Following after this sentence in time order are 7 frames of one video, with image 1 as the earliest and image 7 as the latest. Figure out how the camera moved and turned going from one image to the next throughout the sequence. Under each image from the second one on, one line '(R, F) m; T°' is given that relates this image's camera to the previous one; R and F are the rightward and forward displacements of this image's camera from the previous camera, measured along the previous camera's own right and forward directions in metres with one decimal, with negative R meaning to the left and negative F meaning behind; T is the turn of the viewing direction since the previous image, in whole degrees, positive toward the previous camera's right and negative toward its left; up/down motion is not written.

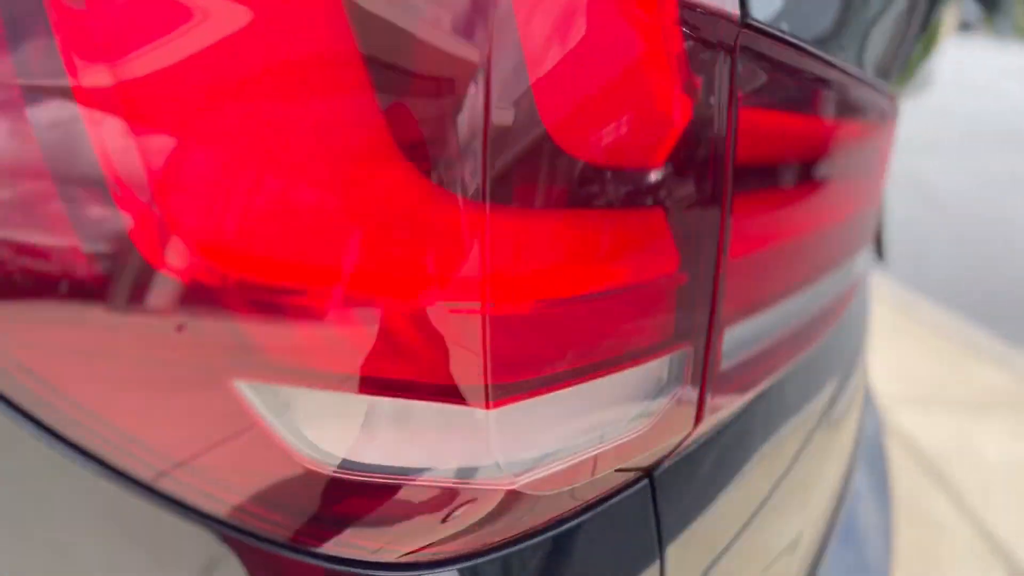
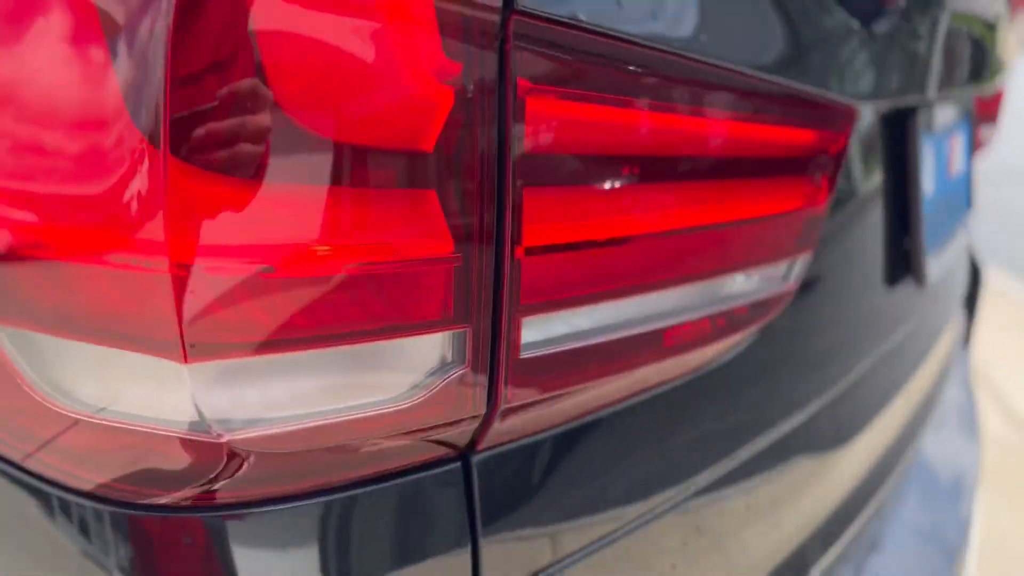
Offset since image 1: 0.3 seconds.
(+0.2, 0.0) m; -11°
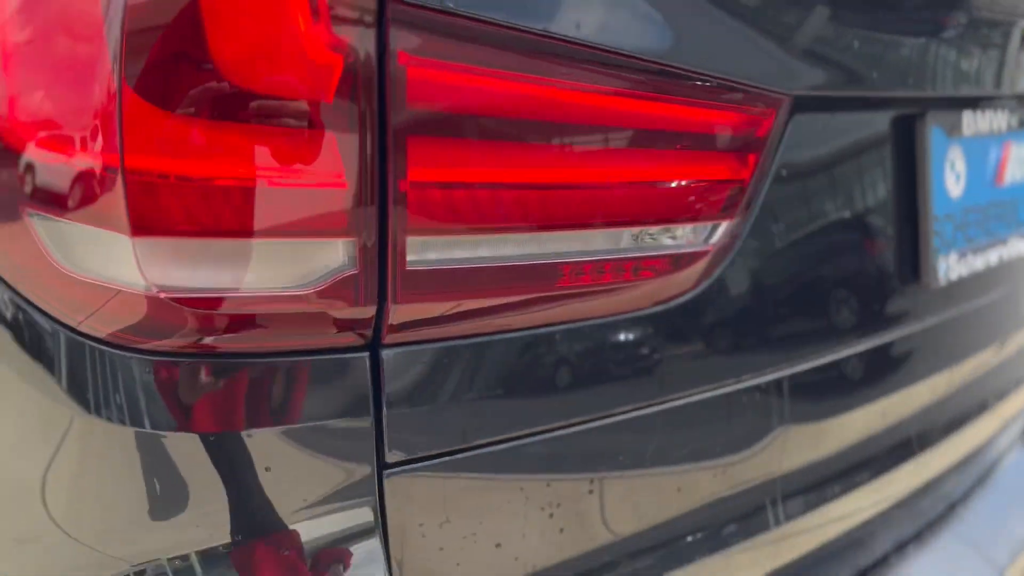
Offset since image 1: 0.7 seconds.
(+0.2, -0.1) m; -12°
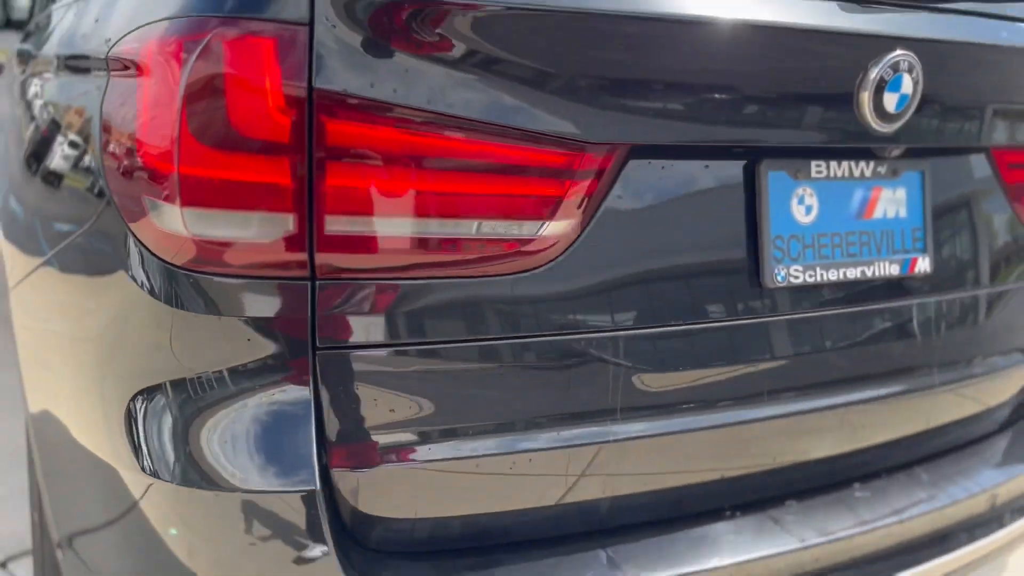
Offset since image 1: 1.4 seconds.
(+0.4, -0.4) m; -14°
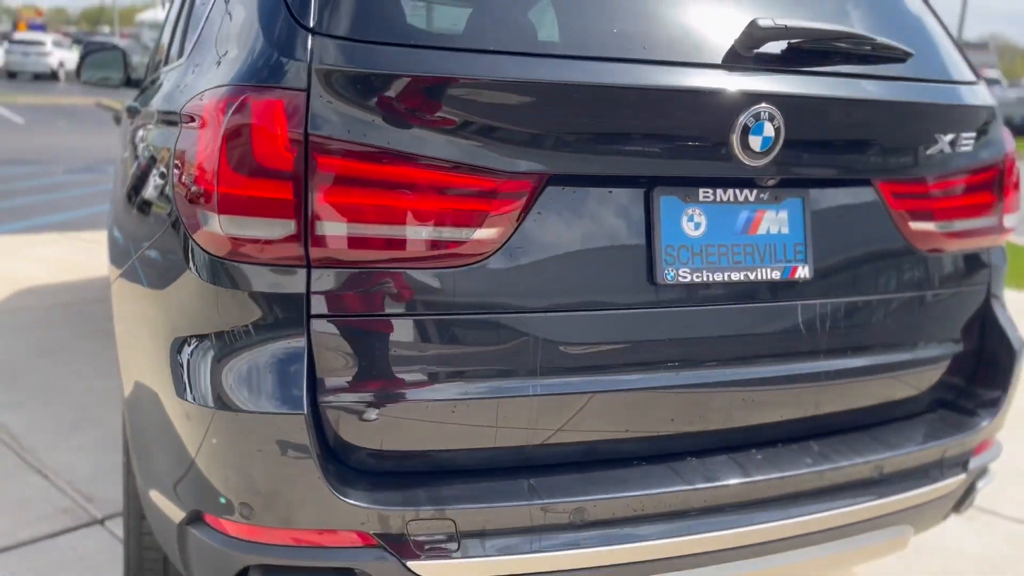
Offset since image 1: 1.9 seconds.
(+0.2, -0.4) m; -6°
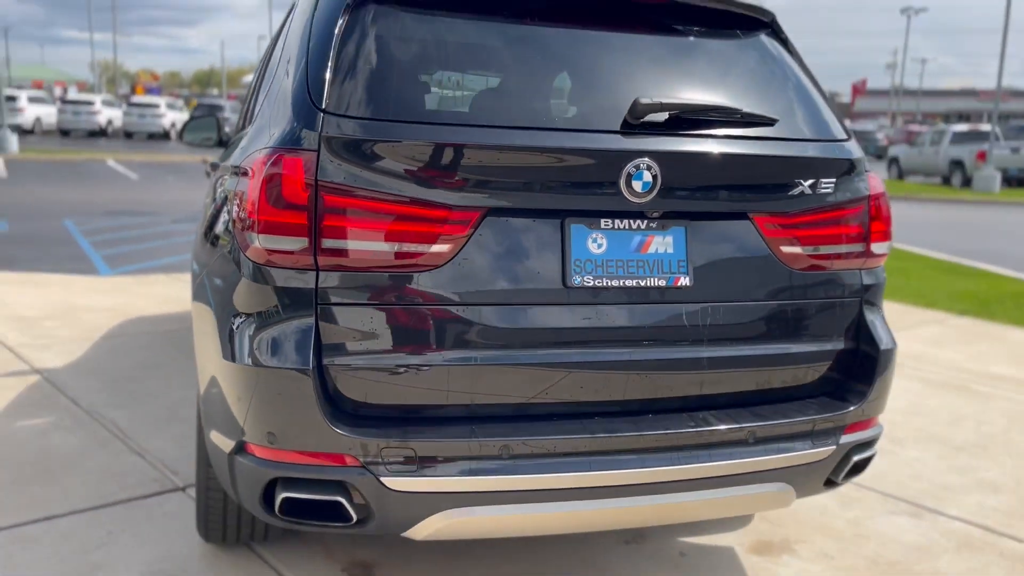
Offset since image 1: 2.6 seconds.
(+0.3, -0.6) m; -6°
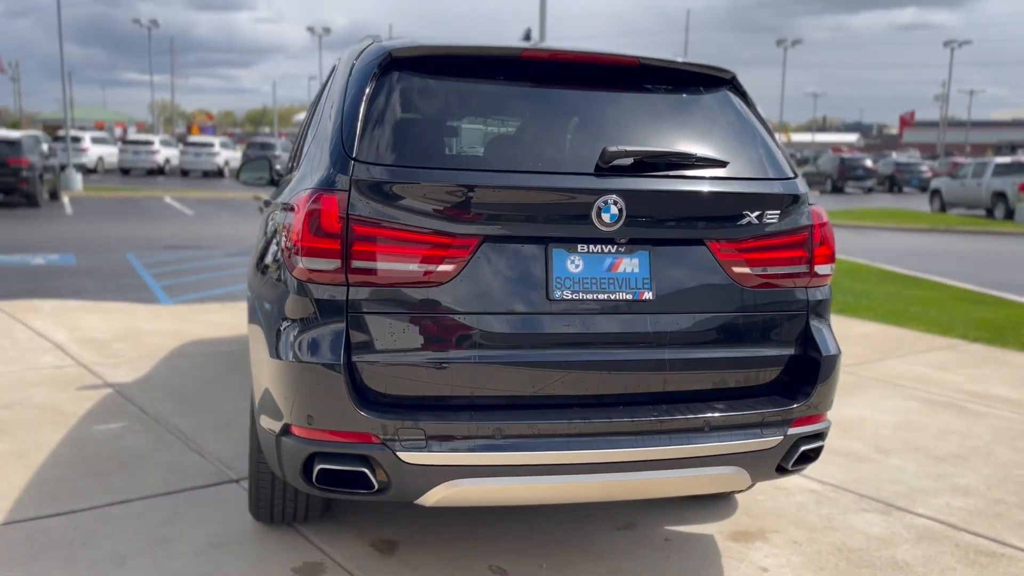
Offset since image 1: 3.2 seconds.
(+0.2, -0.5) m; -3°
